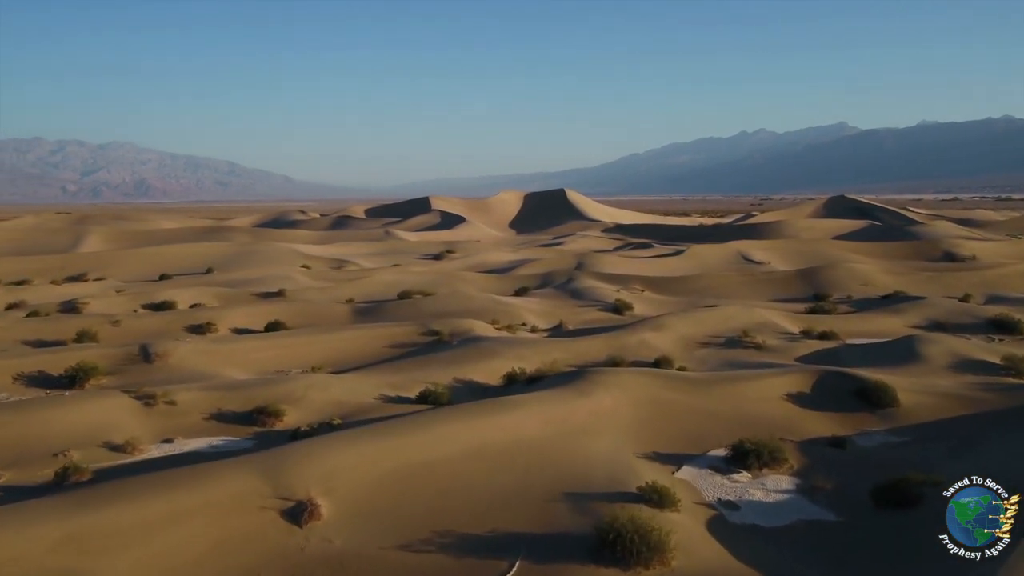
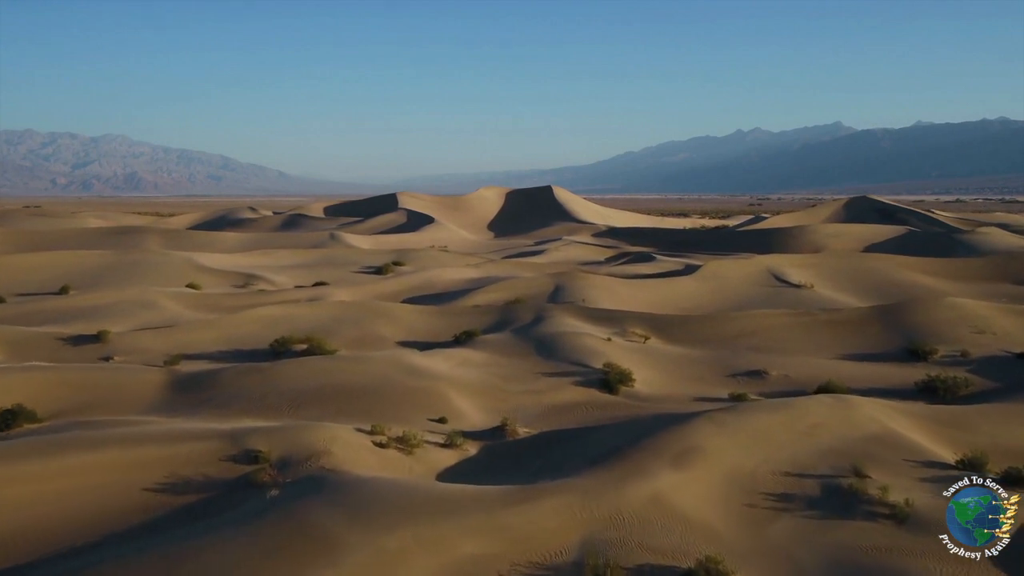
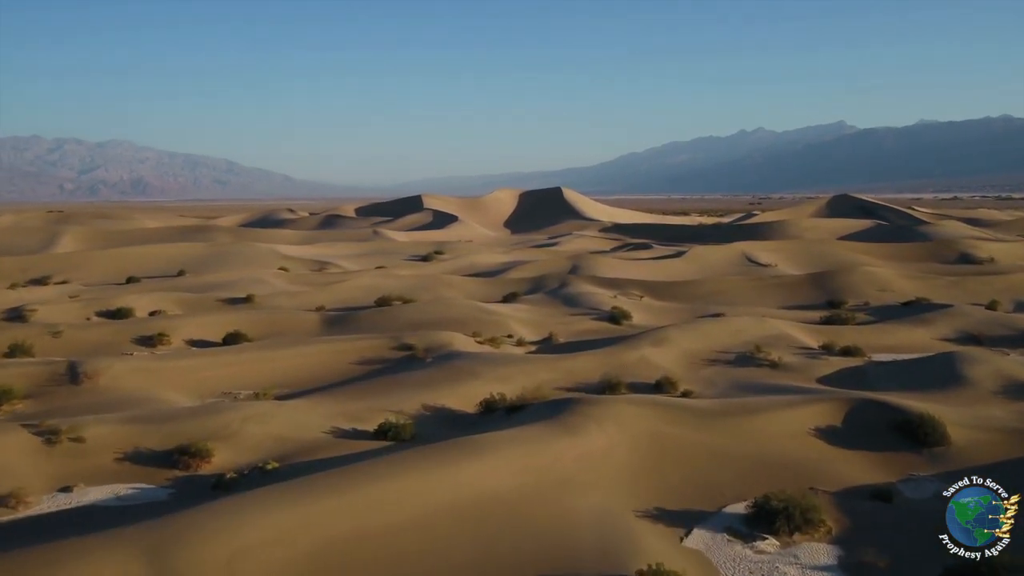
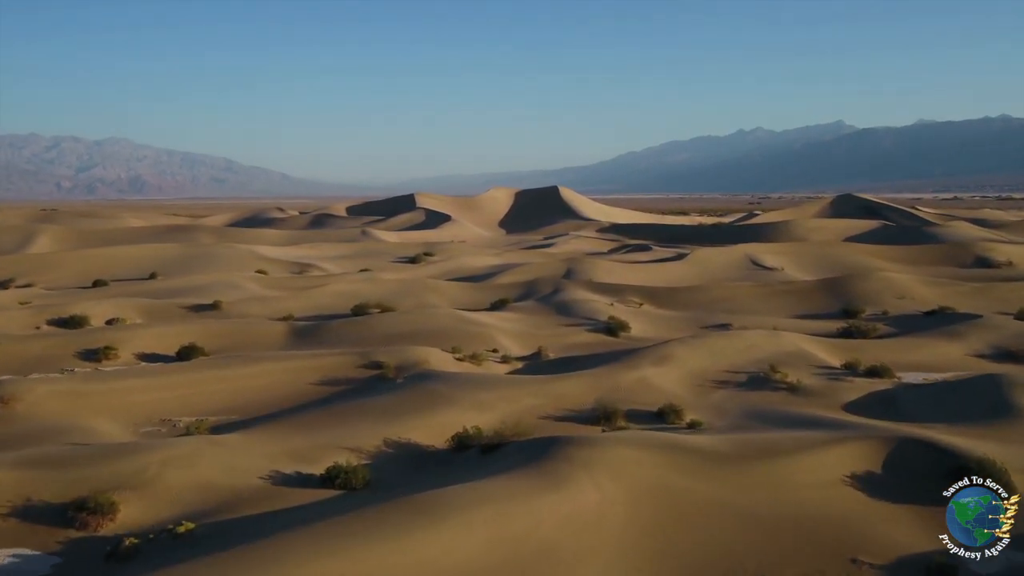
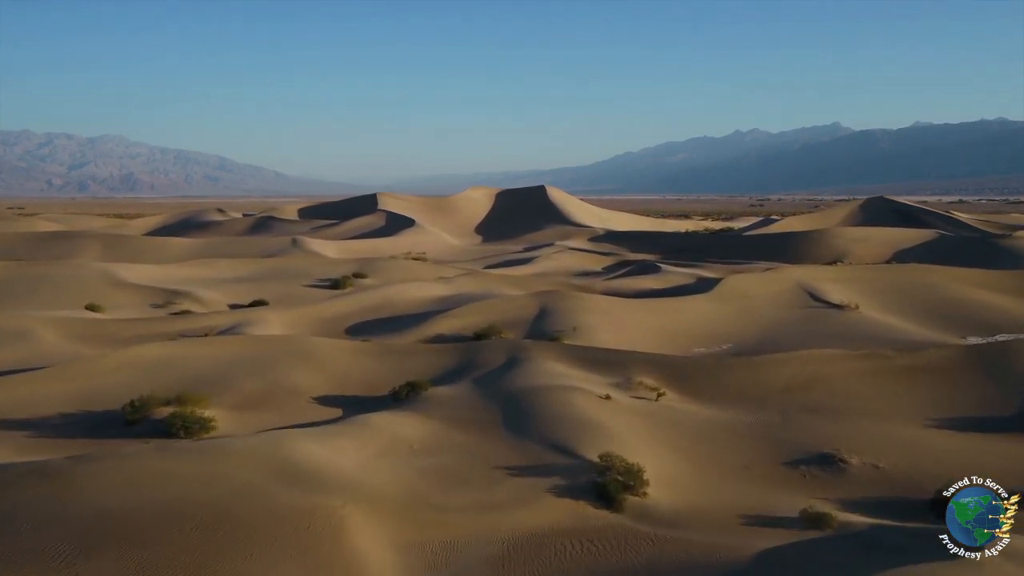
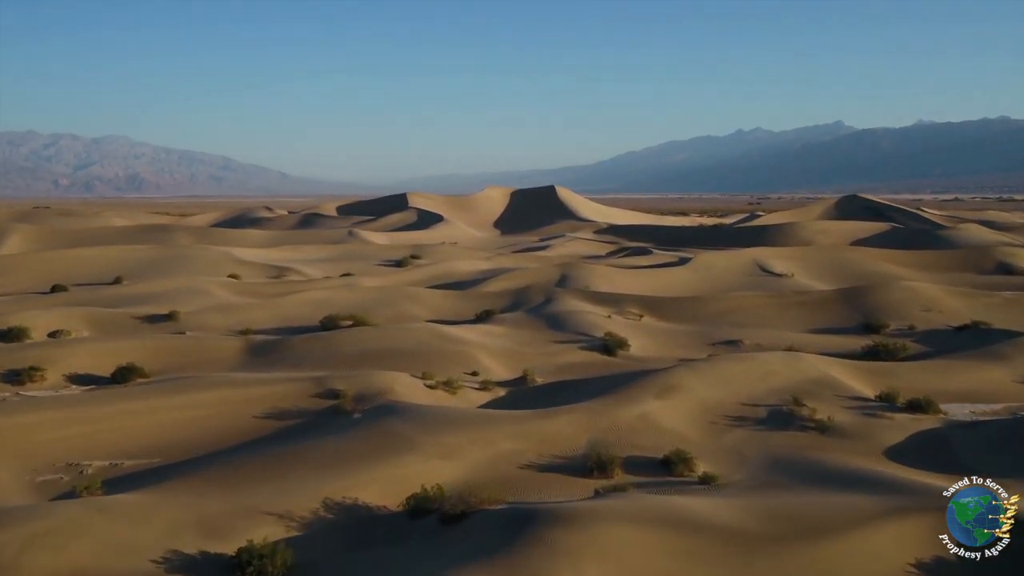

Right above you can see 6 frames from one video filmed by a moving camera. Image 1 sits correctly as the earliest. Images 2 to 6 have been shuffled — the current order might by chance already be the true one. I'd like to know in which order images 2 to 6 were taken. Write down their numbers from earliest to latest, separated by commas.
3, 4, 6, 2, 5
